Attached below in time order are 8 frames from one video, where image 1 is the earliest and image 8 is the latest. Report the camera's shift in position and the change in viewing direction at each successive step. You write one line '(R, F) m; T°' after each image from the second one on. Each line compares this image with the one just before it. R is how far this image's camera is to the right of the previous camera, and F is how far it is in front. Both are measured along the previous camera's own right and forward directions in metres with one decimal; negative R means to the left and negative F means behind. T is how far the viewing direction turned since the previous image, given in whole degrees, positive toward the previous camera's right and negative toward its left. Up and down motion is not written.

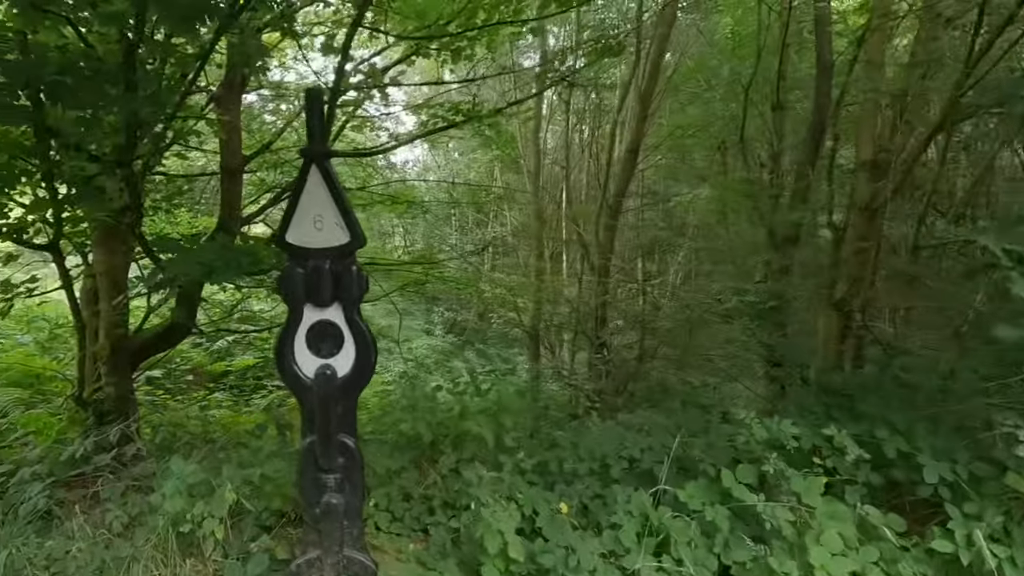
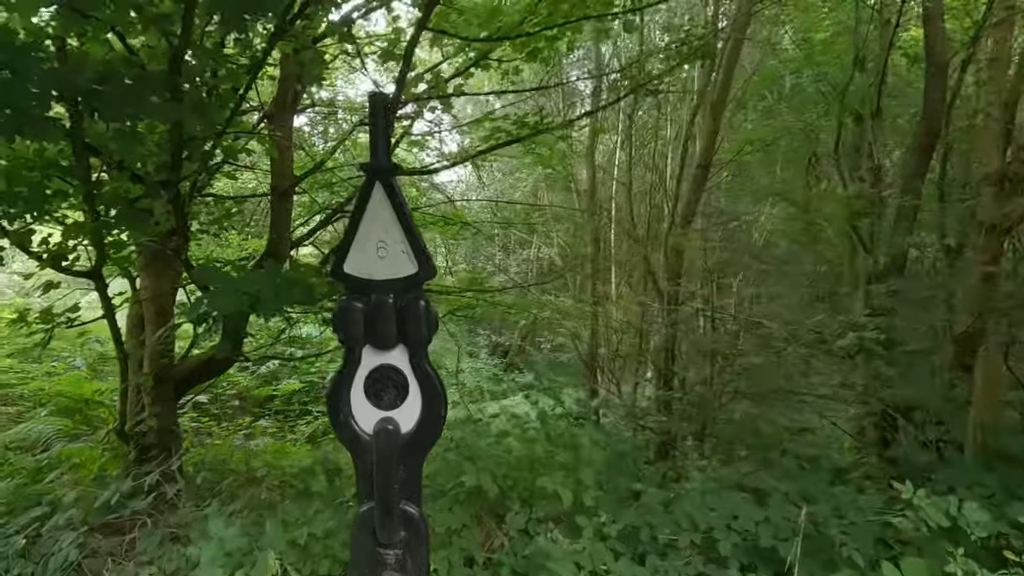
(-0.3, +0.5) m; -4°
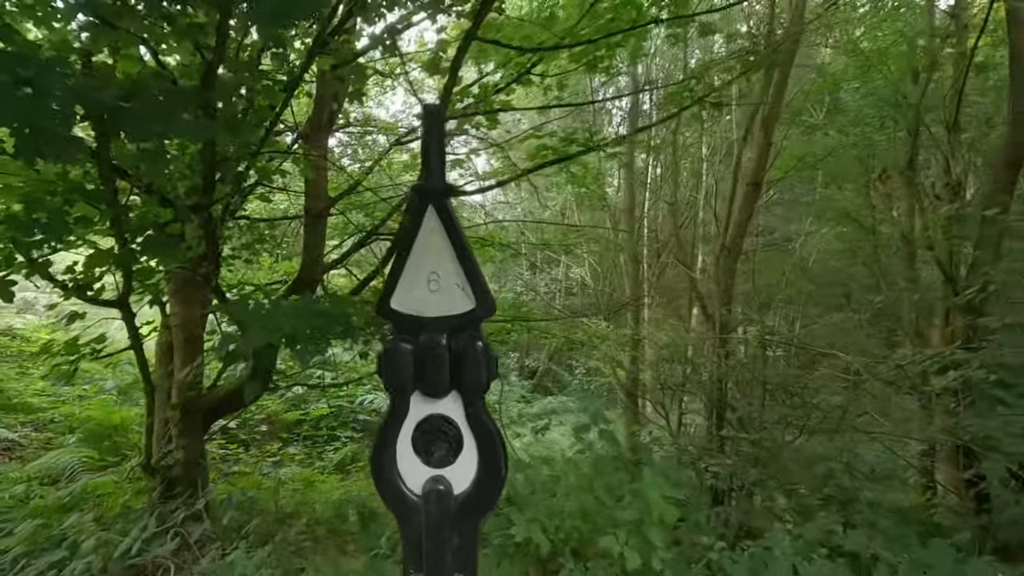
(-0.2, +0.3) m; -3°
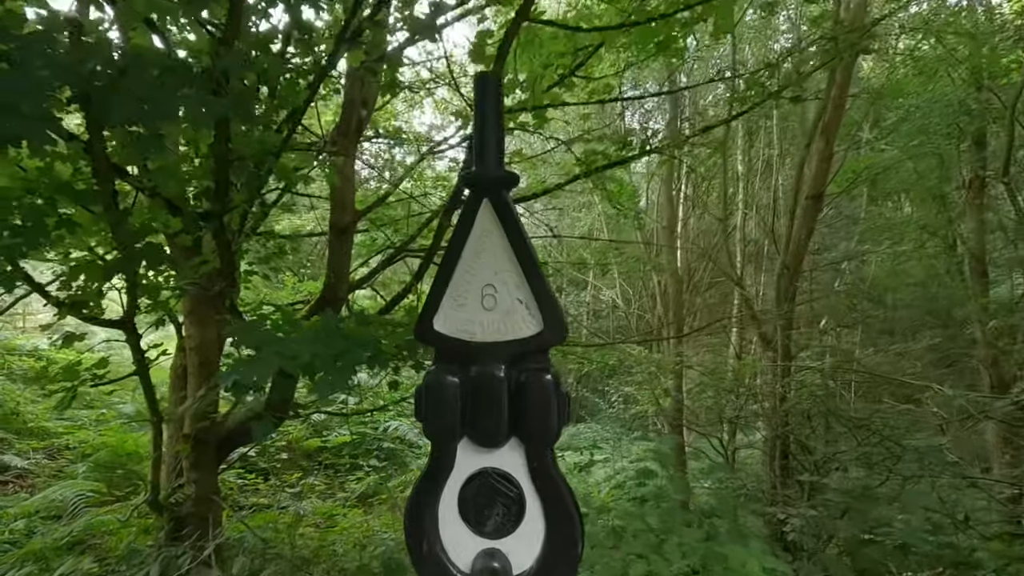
(-0.2, +0.5) m; -2°
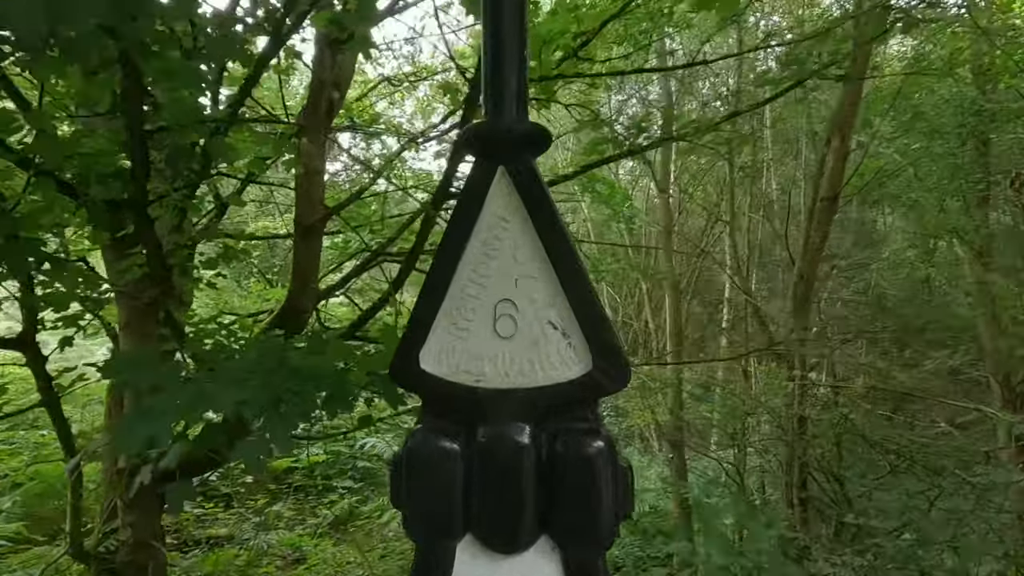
(-0.1, +0.6) m; +2°
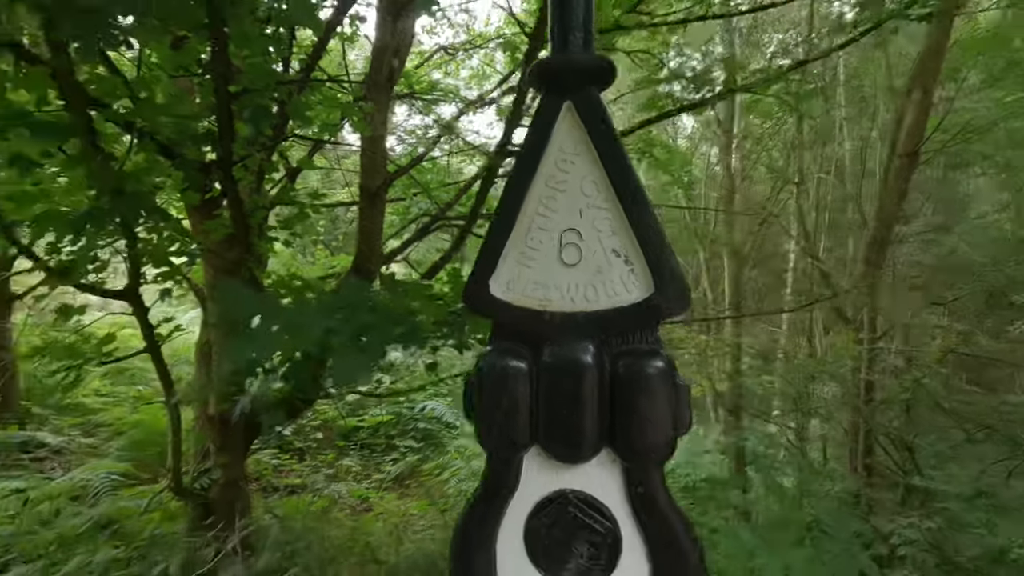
(0.0, -0.1) m; -6°
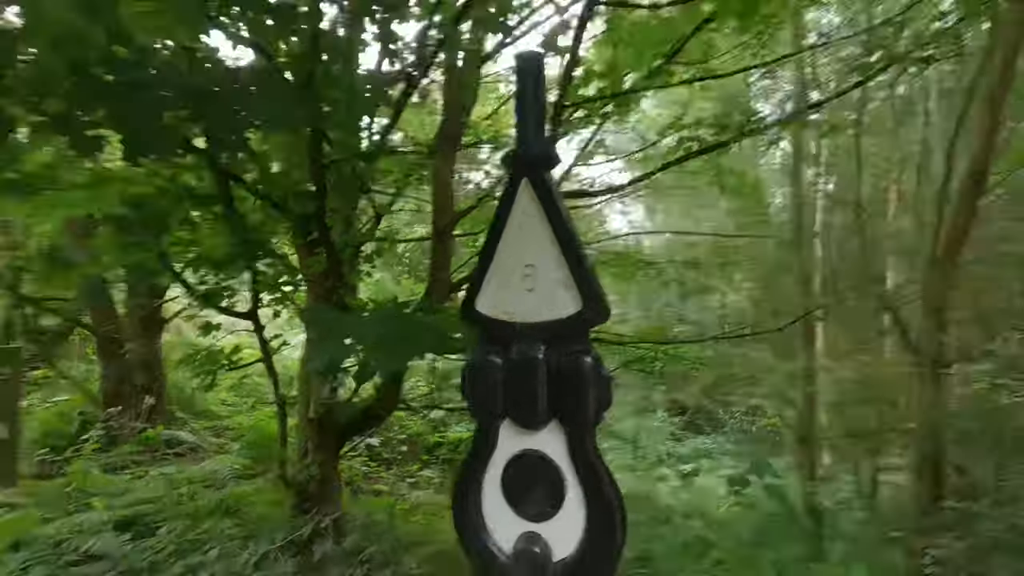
(+0.3, -0.5) m; -10°
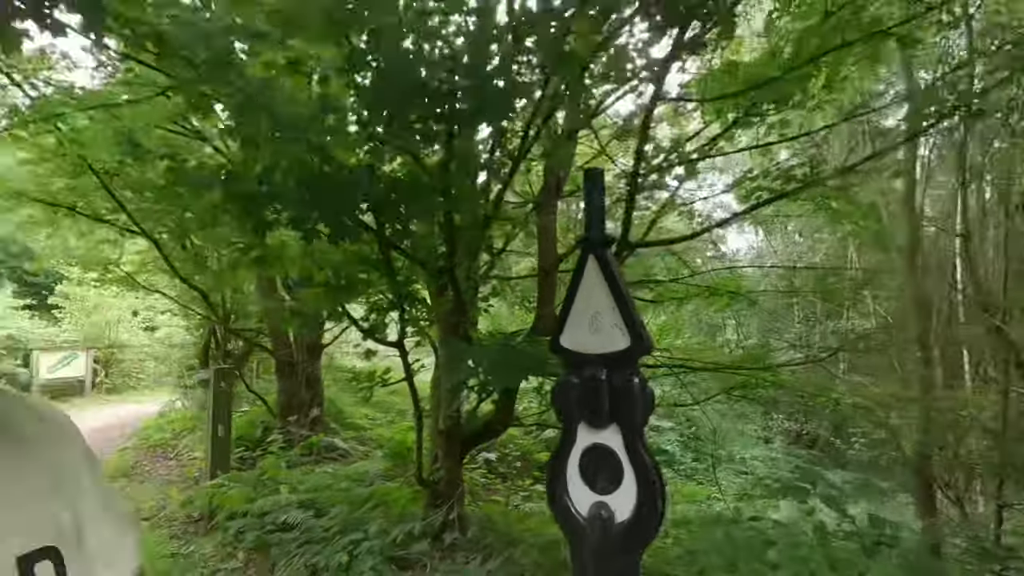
(+0.2, -0.7) m; -12°
